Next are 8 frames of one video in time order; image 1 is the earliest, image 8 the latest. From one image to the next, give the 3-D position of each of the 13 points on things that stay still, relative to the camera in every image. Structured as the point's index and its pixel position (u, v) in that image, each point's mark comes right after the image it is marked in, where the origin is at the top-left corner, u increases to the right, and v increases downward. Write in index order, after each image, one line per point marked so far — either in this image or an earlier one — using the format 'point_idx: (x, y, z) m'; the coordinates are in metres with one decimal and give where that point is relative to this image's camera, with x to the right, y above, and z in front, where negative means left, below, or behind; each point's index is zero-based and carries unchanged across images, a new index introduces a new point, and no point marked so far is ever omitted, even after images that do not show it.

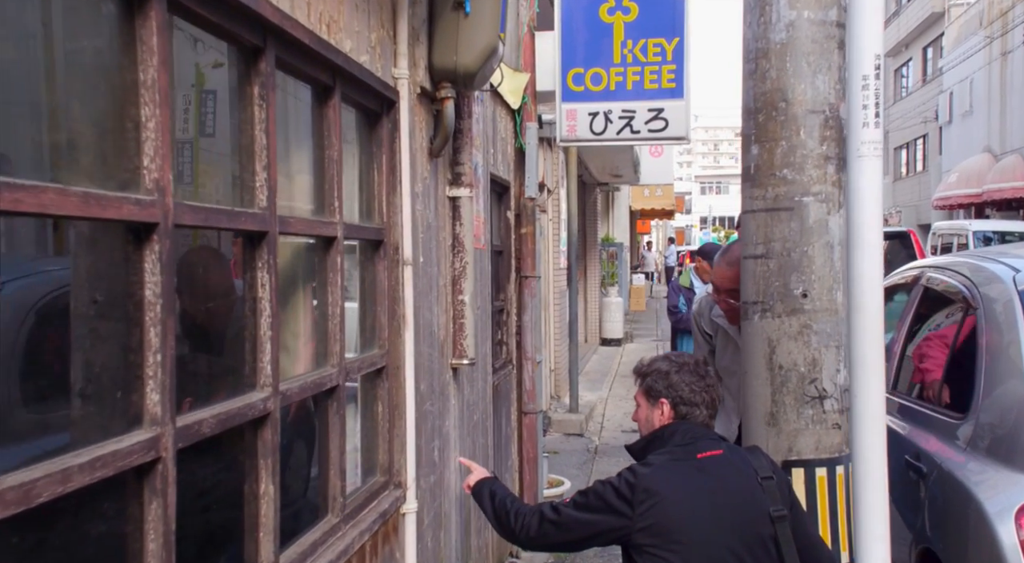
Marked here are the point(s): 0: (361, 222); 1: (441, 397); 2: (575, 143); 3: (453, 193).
0: (-0.5, +0.2, +3.9) m
1: (-0.3, -0.5, +4.7) m
2: (+0.4, +0.9, +7.2) m
3: (-0.3, +0.4, +4.9) m
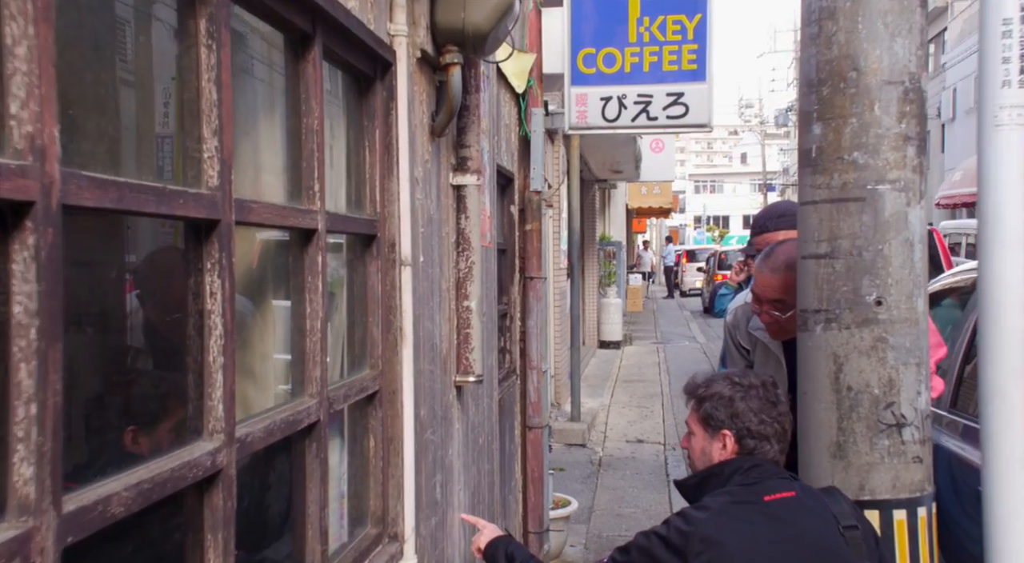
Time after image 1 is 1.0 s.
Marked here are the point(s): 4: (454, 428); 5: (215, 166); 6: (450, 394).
0: (-0.5, +0.2, +3.1) m
1: (-0.2, -0.5, +3.9) m
2: (+0.4, +0.9, +6.5) m
3: (-0.2, +0.4, +4.1) m
4: (-0.2, -0.6, +4.1) m
5: (-0.6, +0.2, +2.1) m
6: (-0.2, -0.4, +4.1) m
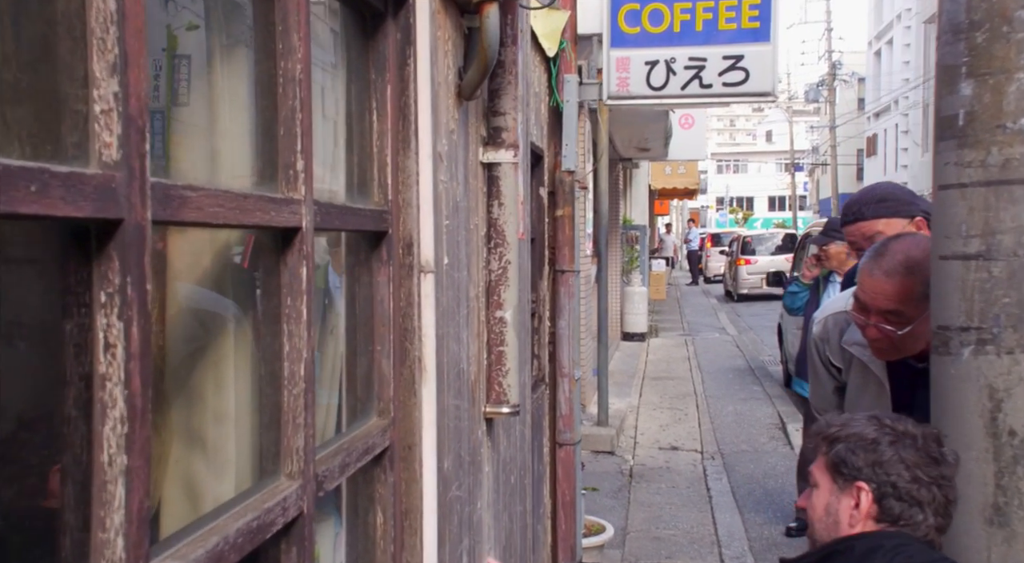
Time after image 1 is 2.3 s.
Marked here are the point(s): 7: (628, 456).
0: (-0.3, +0.2, +2.2) m
1: (-0.1, -0.5, +3.1) m
2: (+0.6, +0.9, +5.6) m
3: (-0.1, +0.4, +3.2) m
4: (-0.1, -0.6, +3.3) m
5: (-0.4, +0.2, +1.3) m
6: (-0.1, -0.4, +3.2) m
7: (+0.8, -1.2, +7.5) m
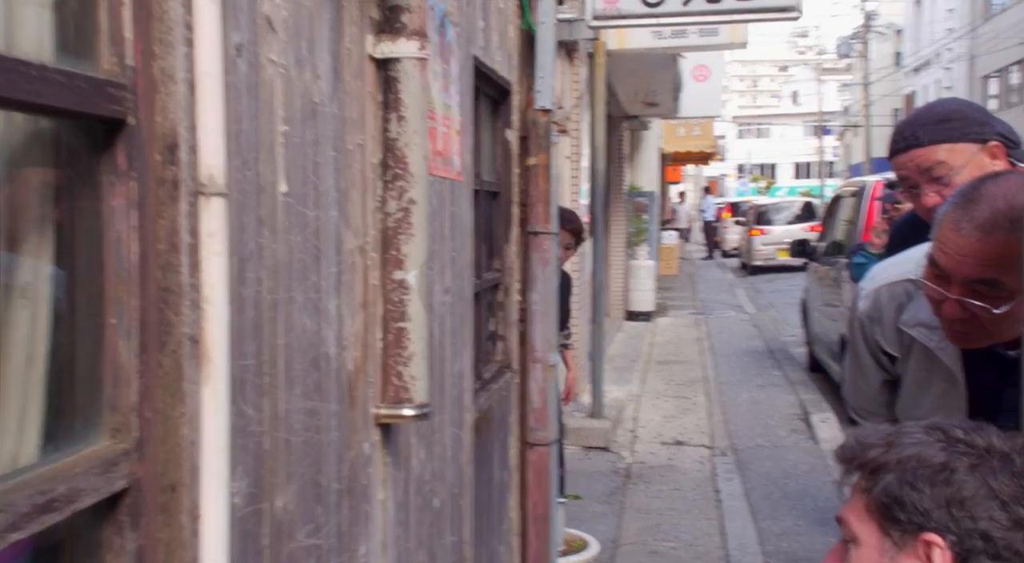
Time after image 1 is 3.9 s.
0: (-0.5, +0.3, +1.3) m
1: (-0.3, -0.4, +2.1) m
2: (+0.4, +1.1, +4.6) m
3: (-0.3, +0.5, +2.2) m
4: (-0.3, -0.5, +2.3) m
5: (-0.7, +0.2, +0.3) m
6: (-0.3, -0.3, +2.2) m
7: (+0.7, -1.0, +6.5) m
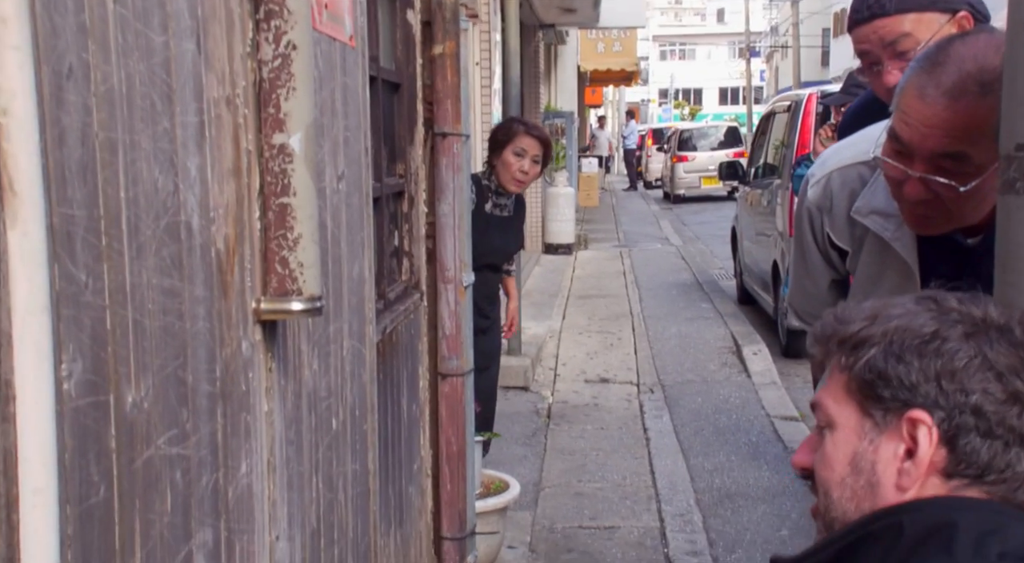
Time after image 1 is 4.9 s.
0: (-0.6, +0.4, +0.8) m
1: (-0.5, -0.2, +1.7) m
2: (+0.1, +1.4, +4.2) m
3: (-0.4, +0.7, +1.8) m
4: (-0.4, -0.2, +1.9) m
5: (-0.7, +0.4, -0.1) m
6: (-0.4, -0.1, +1.8) m
7: (+0.2, -0.6, +6.2) m
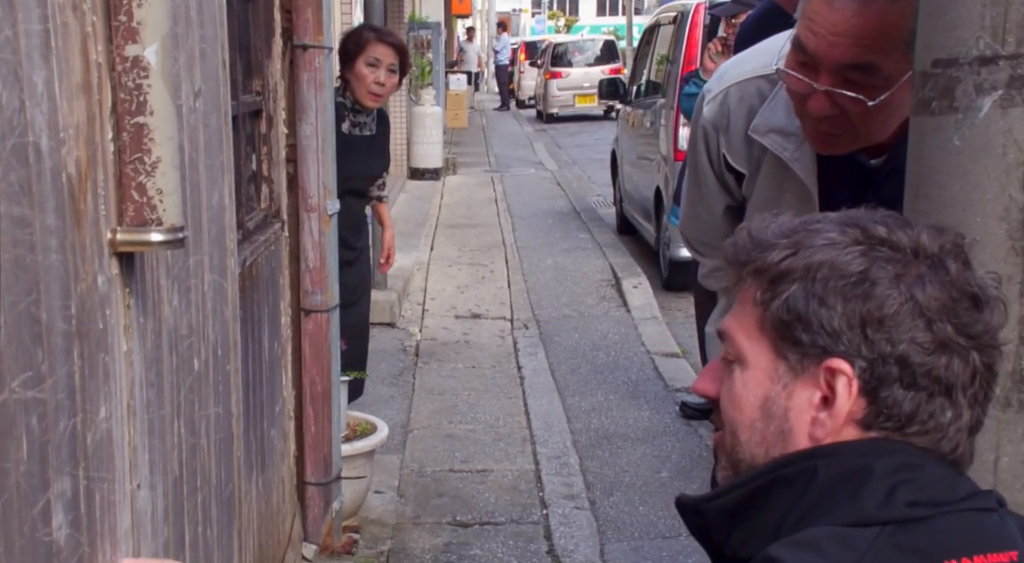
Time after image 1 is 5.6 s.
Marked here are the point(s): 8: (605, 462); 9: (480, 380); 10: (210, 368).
0: (-0.6, +0.5, +0.5) m
1: (-0.6, -0.1, +1.4) m
2: (-0.4, +1.6, +3.9) m
3: (-0.6, +0.8, +1.5) m
4: (-0.6, -0.1, +1.6) m
5: (-0.5, +0.4, -0.5) m
6: (-0.6, 0.0, +1.6) m
7: (-0.6, -0.3, +6.0) m
8: (+0.4, -0.8, +4.6) m
9: (-0.2, -0.5, +5.3) m
10: (-0.6, -0.2, +2.3) m
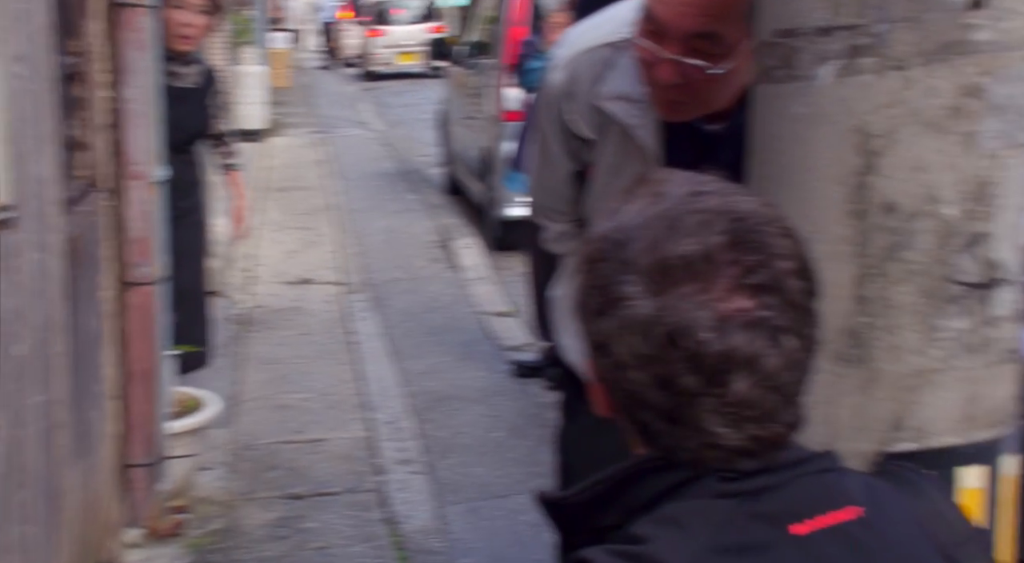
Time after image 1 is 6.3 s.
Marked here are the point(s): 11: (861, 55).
0: (-0.6, +0.4, +0.4) m
1: (-0.7, -0.1, +1.3) m
2: (-1.0, +1.7, +3.7) m
3: (-0.7, +0.8, +1.4) m
4: (-0.8, -0.1, +1.5) m
5: (-0.4, +0.3, -0.6) m
6: (-0.8, 0.0, +1.4) m
7: (-1.5, -0.1, +5.8) m
8: (-0.3, -0.6, +4.7) m
9: (-1.0, -0.3, +5.2) m
10: (-0.9, -0.2, +2.1) m
11: (+0.6, +0.4, +2.0) m
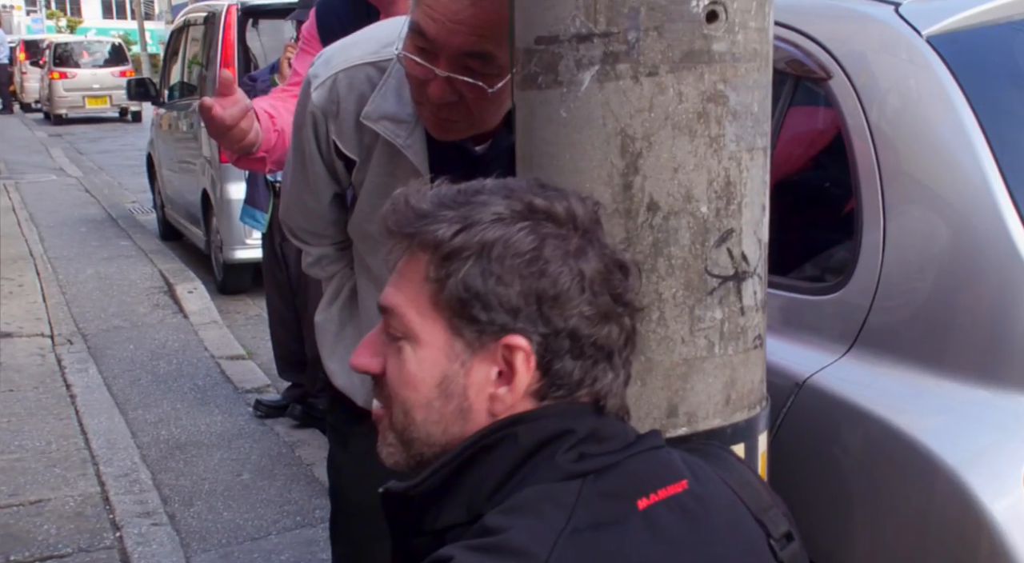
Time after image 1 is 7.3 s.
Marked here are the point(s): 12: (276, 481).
0: (-0.6, +0.5, +0.2) m
1: (-0.9, -0.1, +1.0) m
2: (-1.9, +1.6, +3.4) m
3: (-1.0, +0.8, +1.1) m
4: (-1.0, -0.1, +1.2) m
5: (-0.1, +0.4, -0.6) m
6: (-1.0, 0.0, +1.2) m
7: (-2.8, -0.4, +5.2) m
8: (-1.3, -0.8, +4.4) m
9: (-2.1, -0.5, +4.7) m
10: (-1.3, -0.2, +1.8) m
11: (+0.2, +0.4, +2.1) m
12: (-1.0, -0.8, +4.5) m
